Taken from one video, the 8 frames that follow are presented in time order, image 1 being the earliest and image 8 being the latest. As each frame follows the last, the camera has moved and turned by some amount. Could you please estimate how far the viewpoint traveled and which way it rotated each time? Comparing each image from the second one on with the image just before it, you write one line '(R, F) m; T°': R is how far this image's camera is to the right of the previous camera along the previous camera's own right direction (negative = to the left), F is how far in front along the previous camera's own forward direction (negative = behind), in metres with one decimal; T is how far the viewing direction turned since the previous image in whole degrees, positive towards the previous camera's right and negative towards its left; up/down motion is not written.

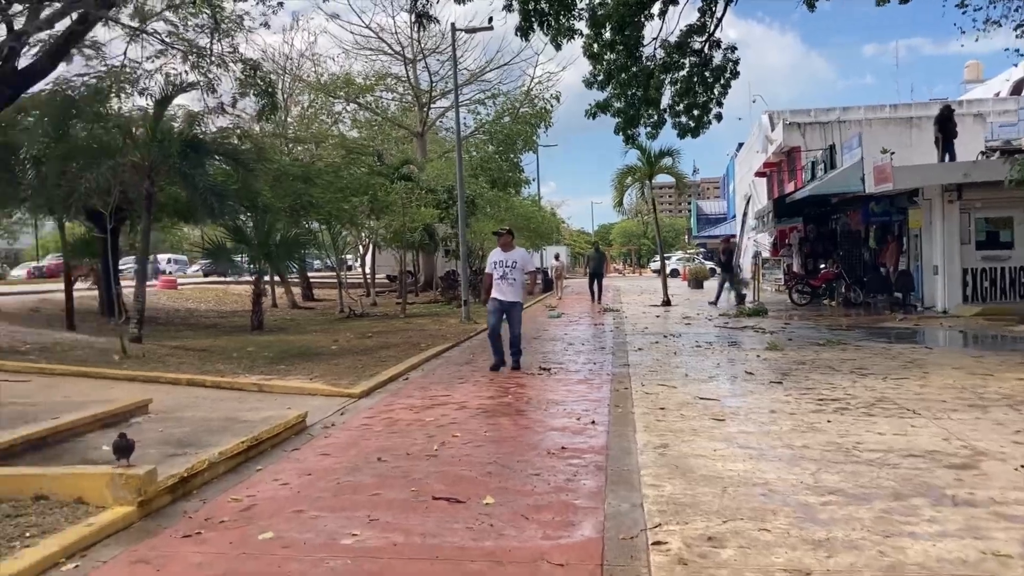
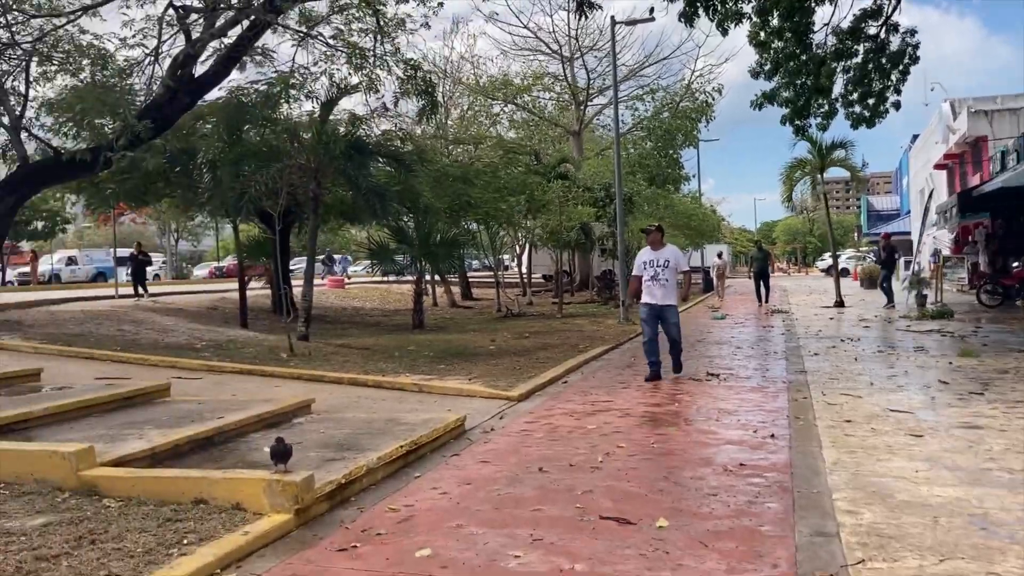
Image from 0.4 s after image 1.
(-0.1, +0.4) m; -9°
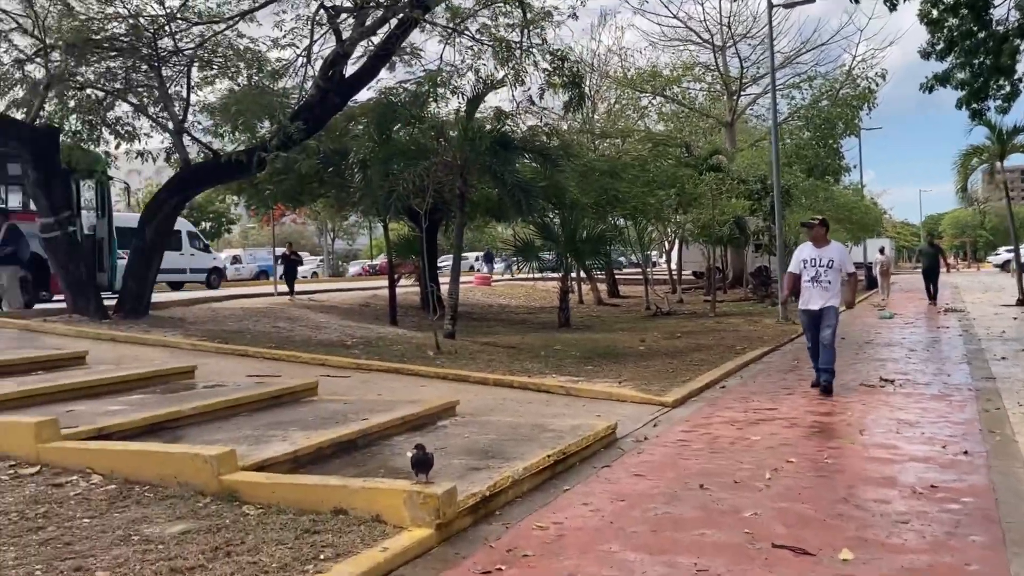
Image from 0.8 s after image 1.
(-0.1, +0.4) m; -9°
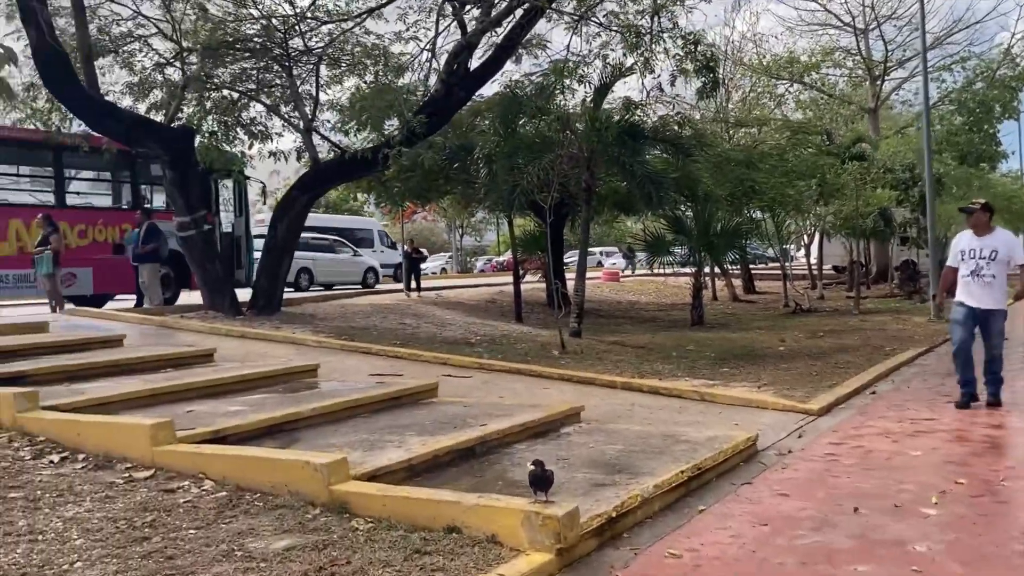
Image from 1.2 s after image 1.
(0.0, +0.4) m; -8°
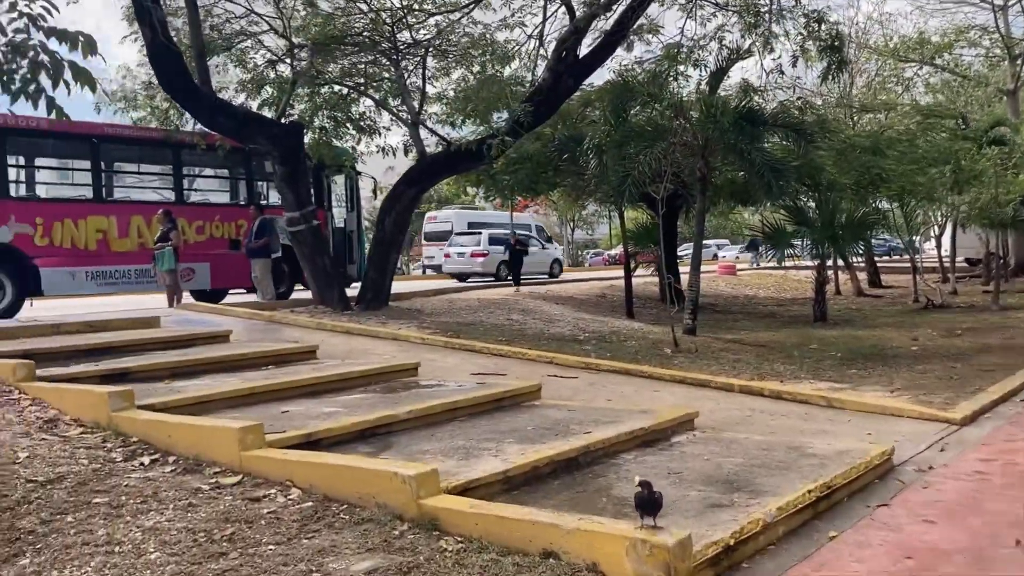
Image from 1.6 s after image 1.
(0.0, +0.4) m; -7°
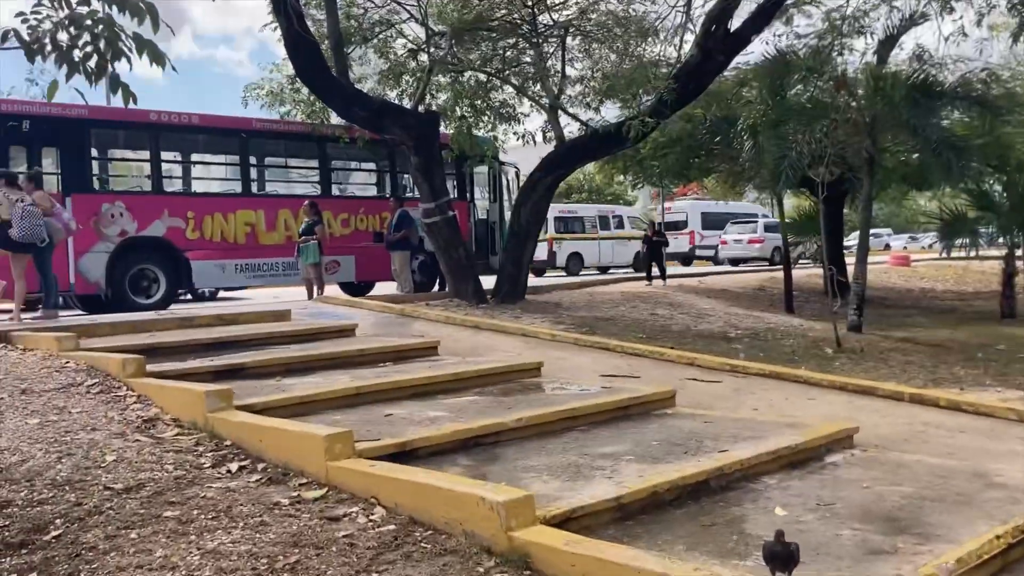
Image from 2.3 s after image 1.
(+0.2, +0.6) m; -9°
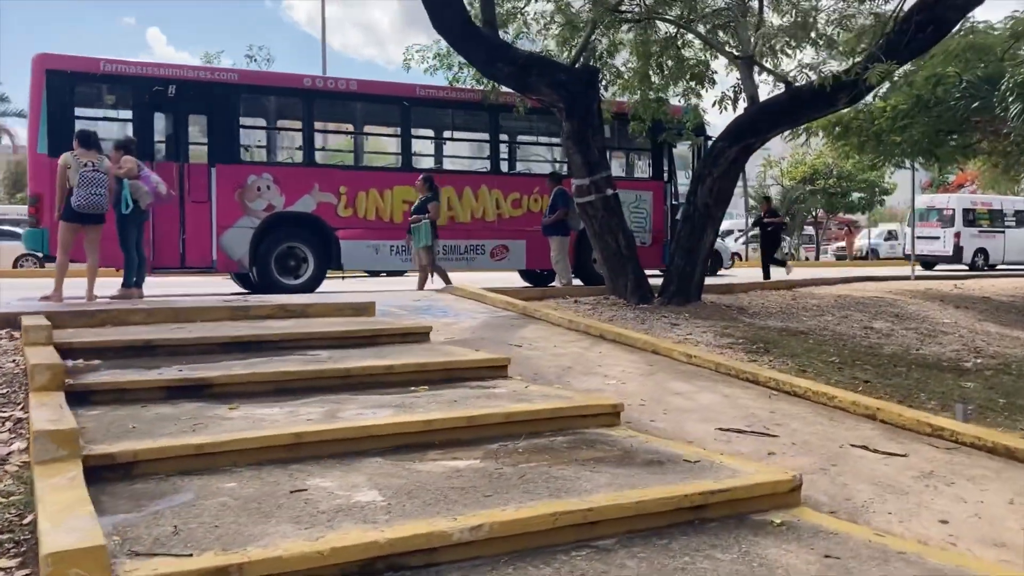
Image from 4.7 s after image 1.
(+0.9, +2.2) m; -15°
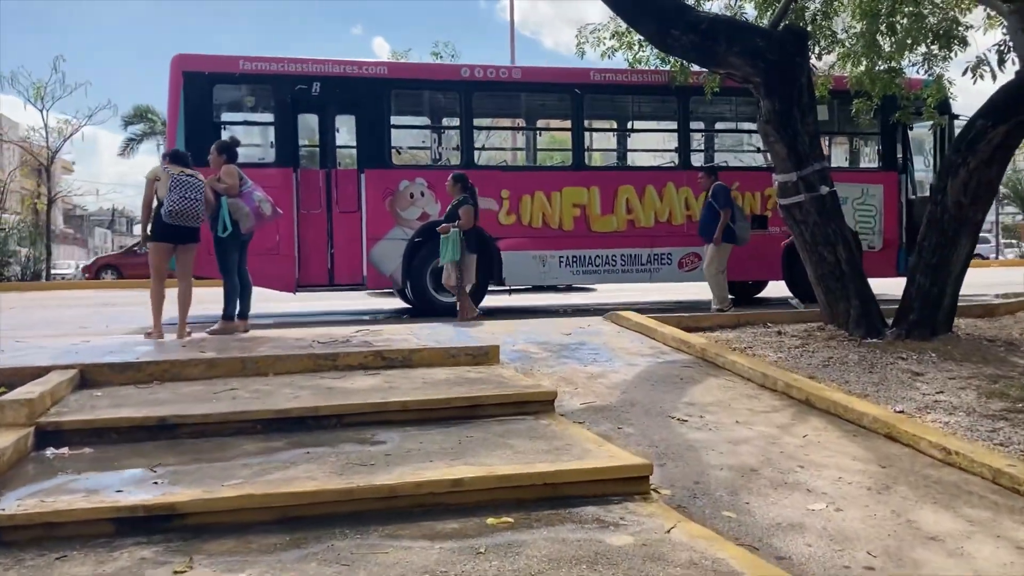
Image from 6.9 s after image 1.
(+0.3, +1.9) m; -13°
